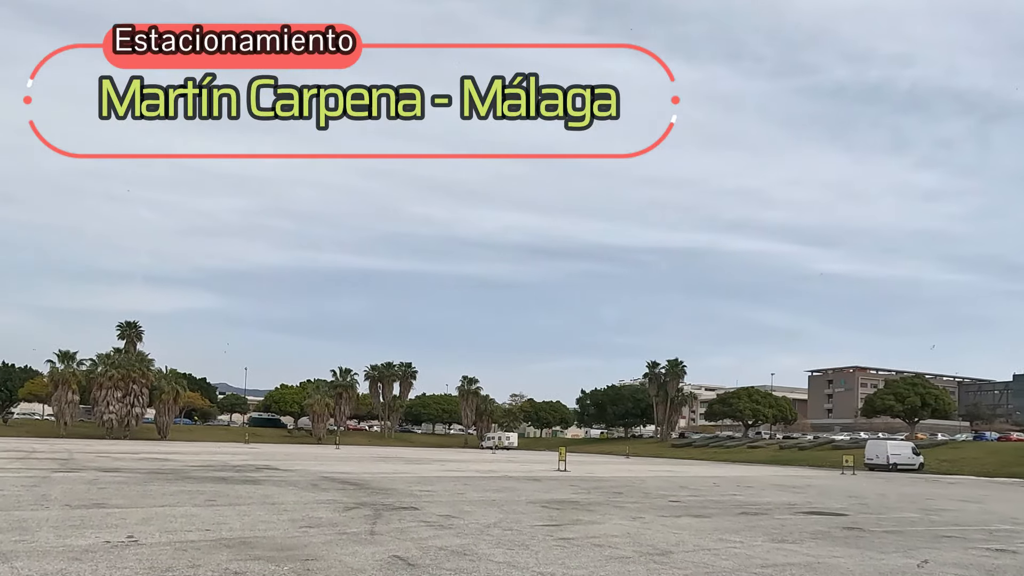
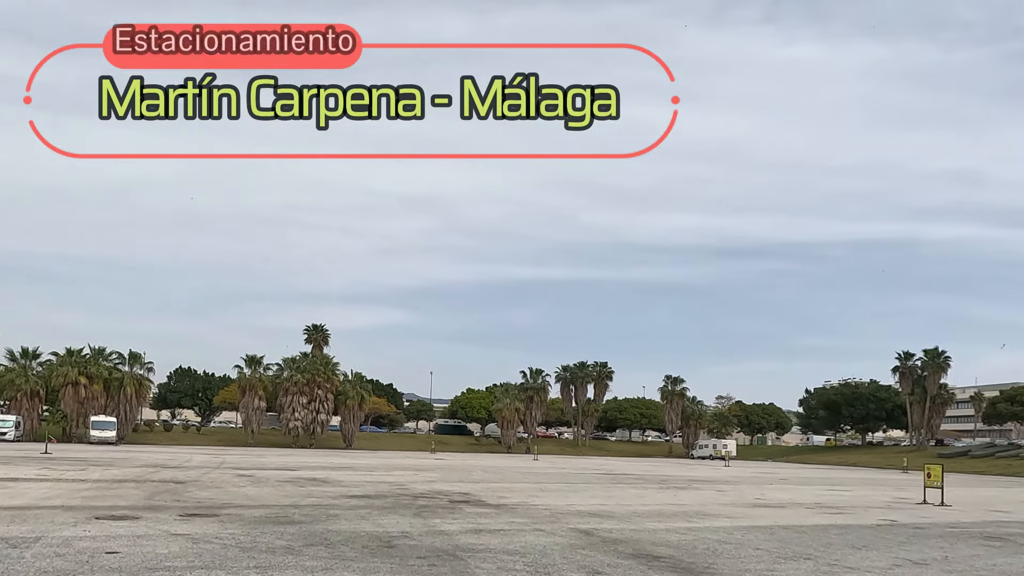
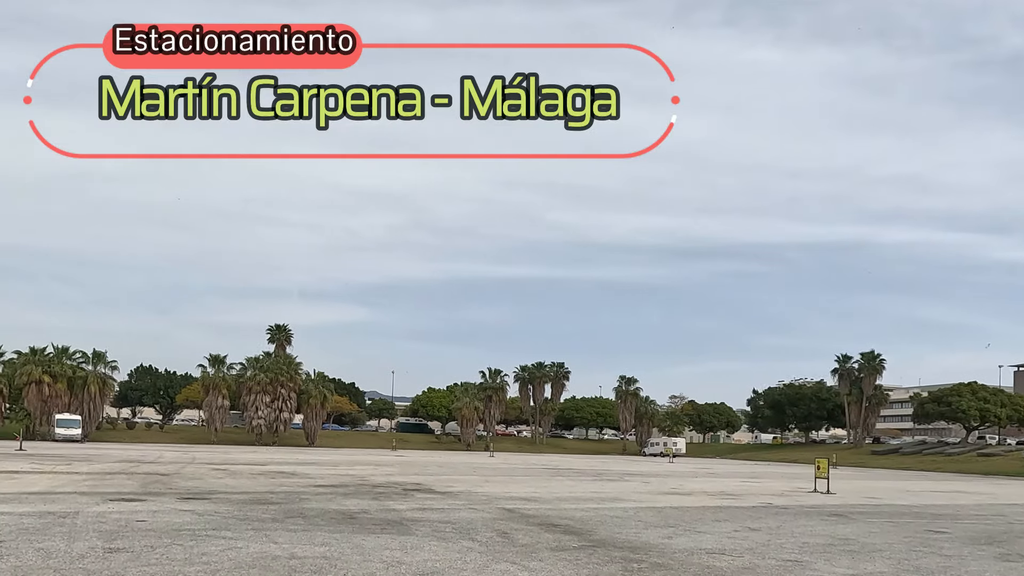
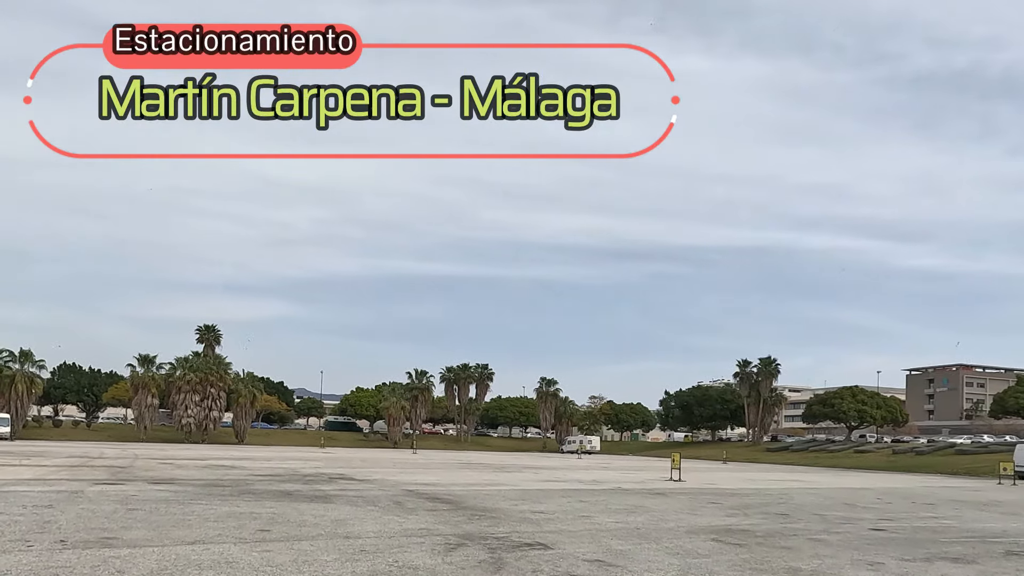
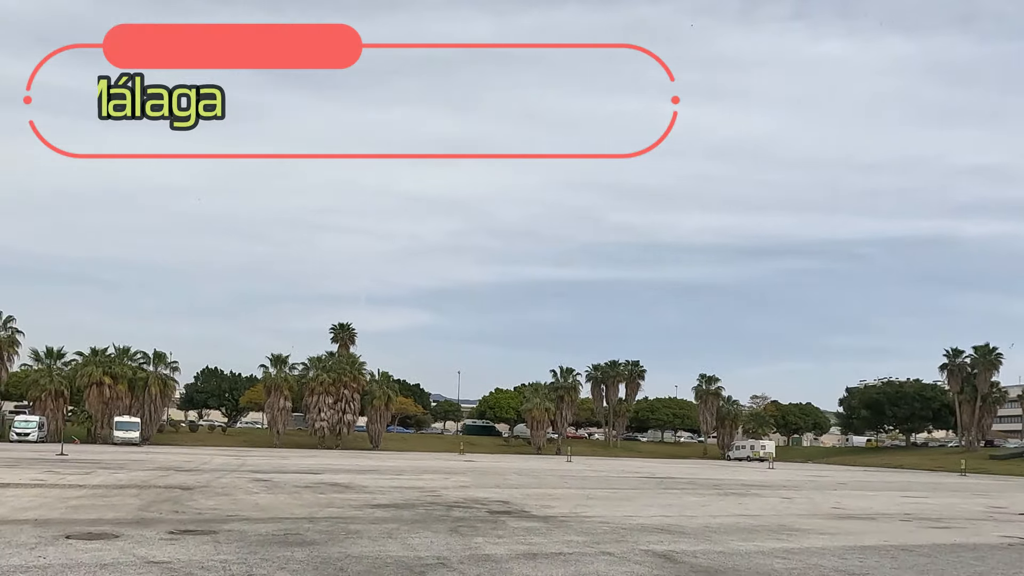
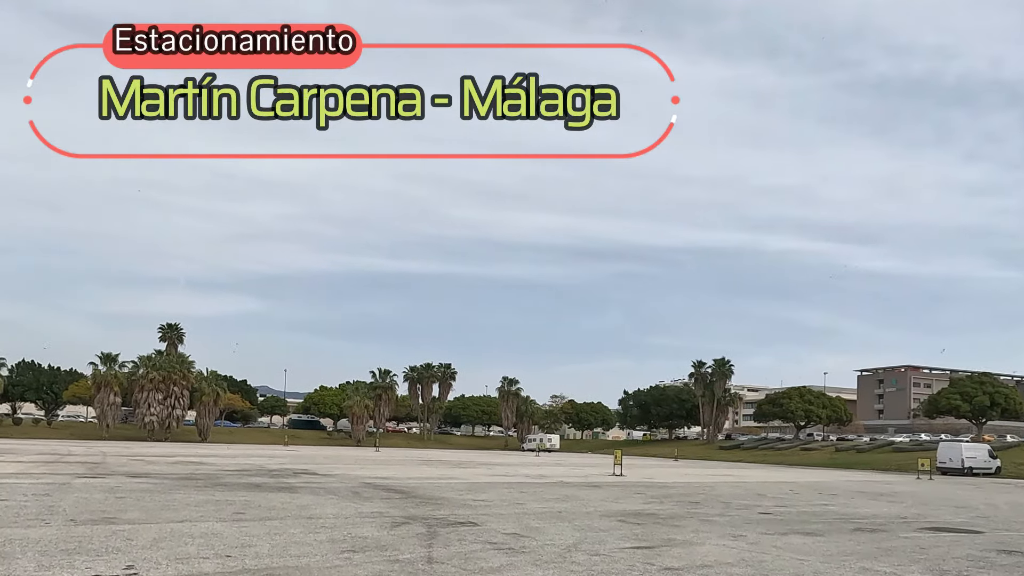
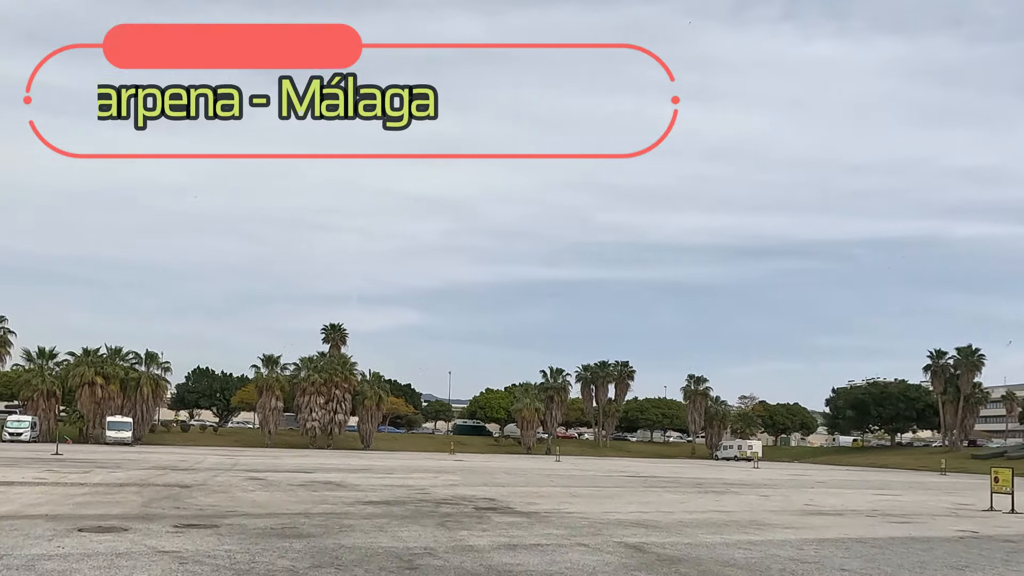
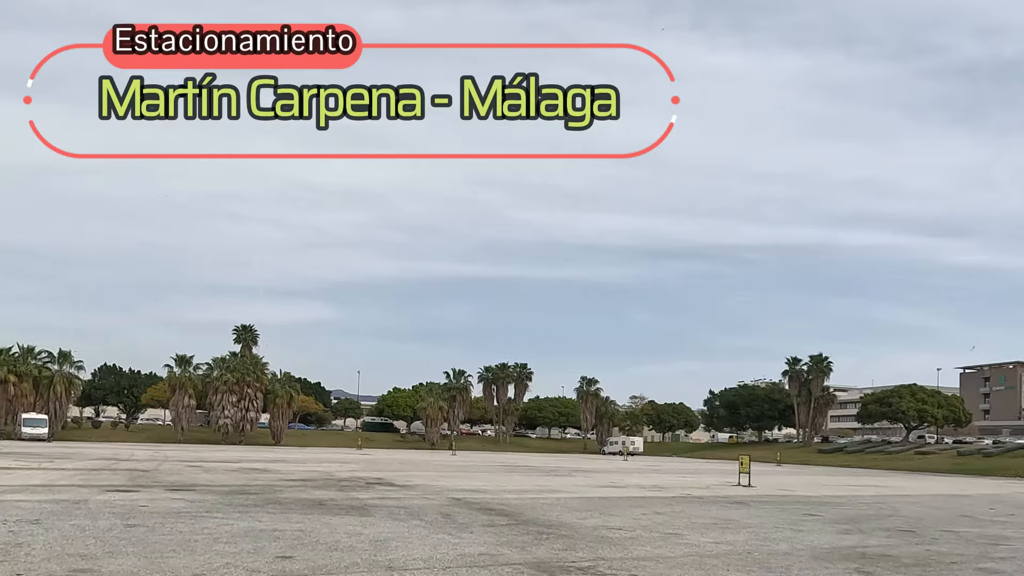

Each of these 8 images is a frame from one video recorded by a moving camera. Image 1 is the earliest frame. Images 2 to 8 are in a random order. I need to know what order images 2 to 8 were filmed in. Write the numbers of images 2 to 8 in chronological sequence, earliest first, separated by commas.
6, 4, 8, 3, 2, 7, 5
